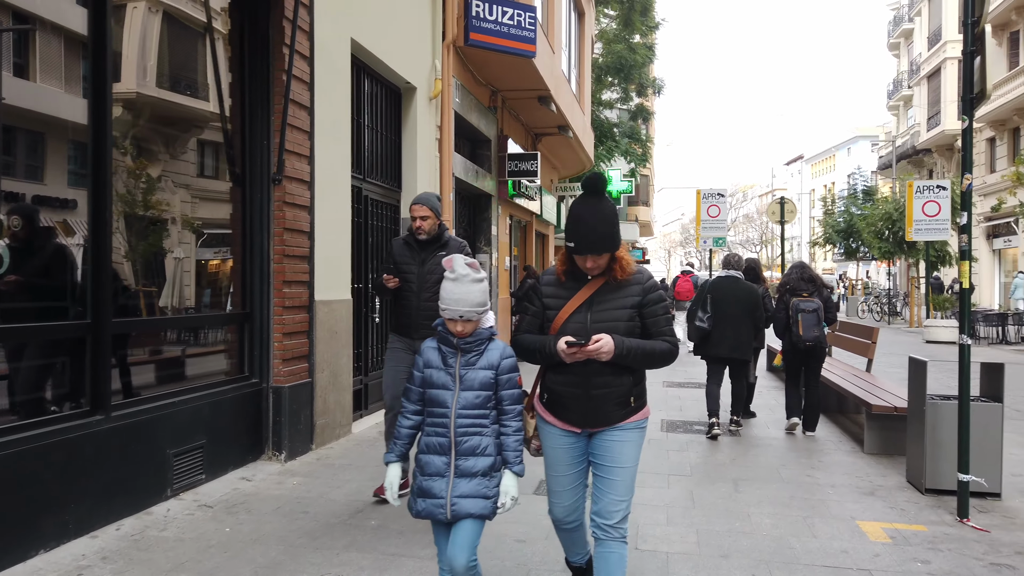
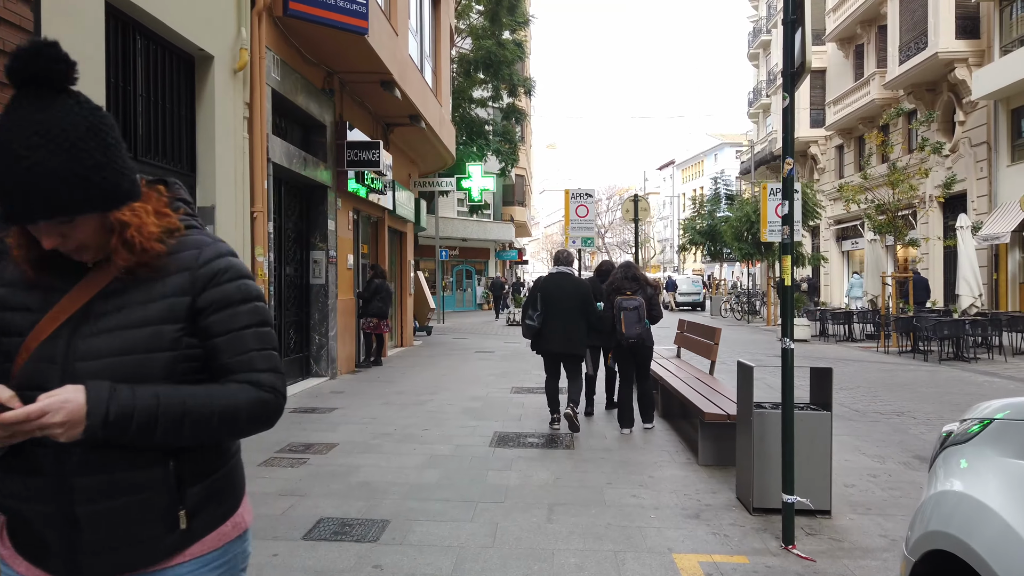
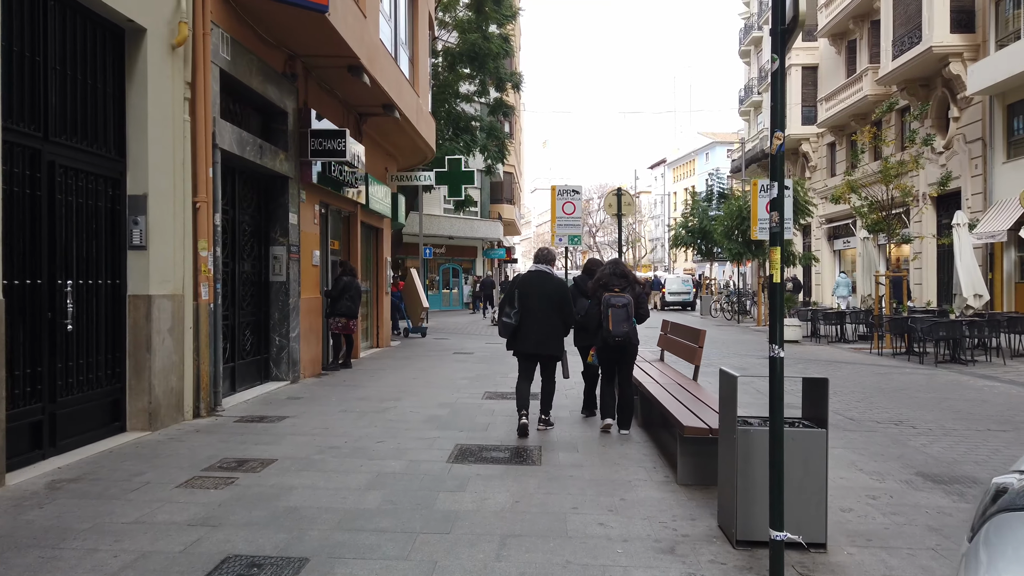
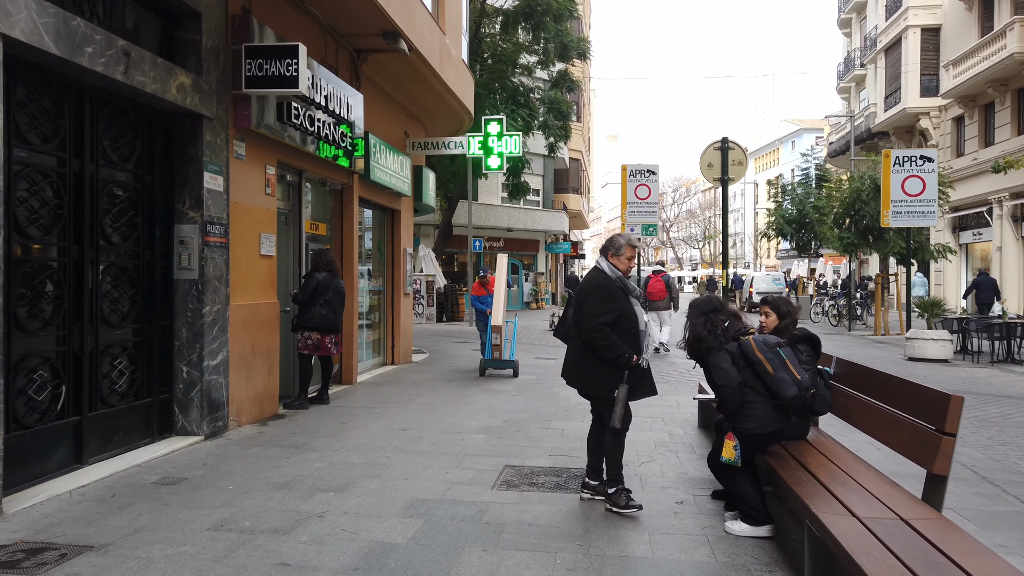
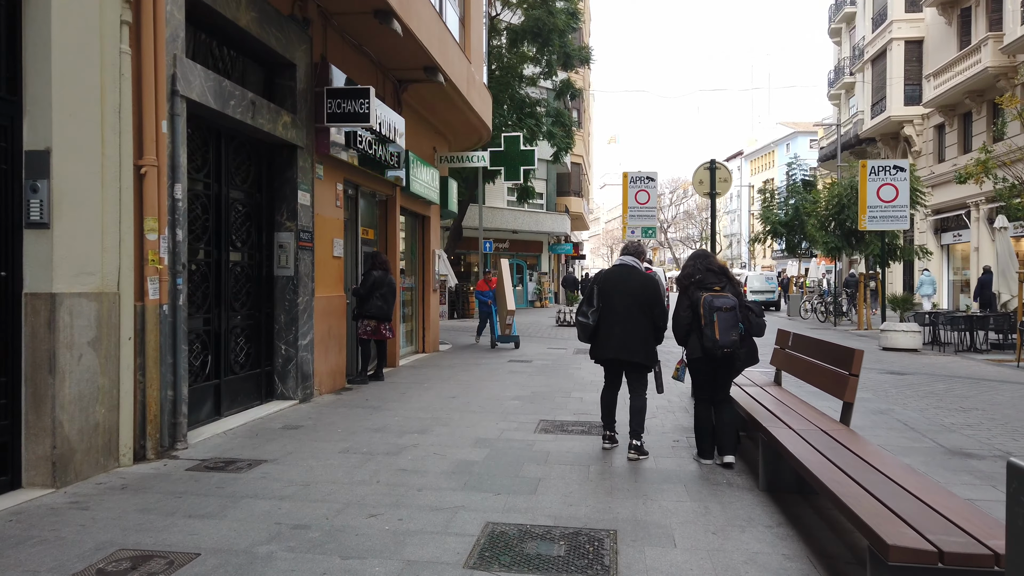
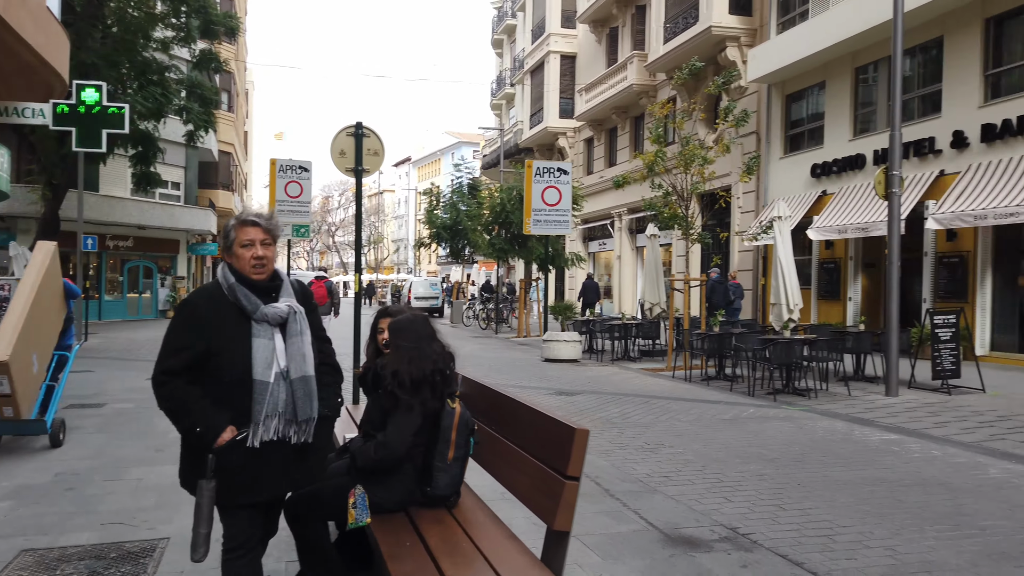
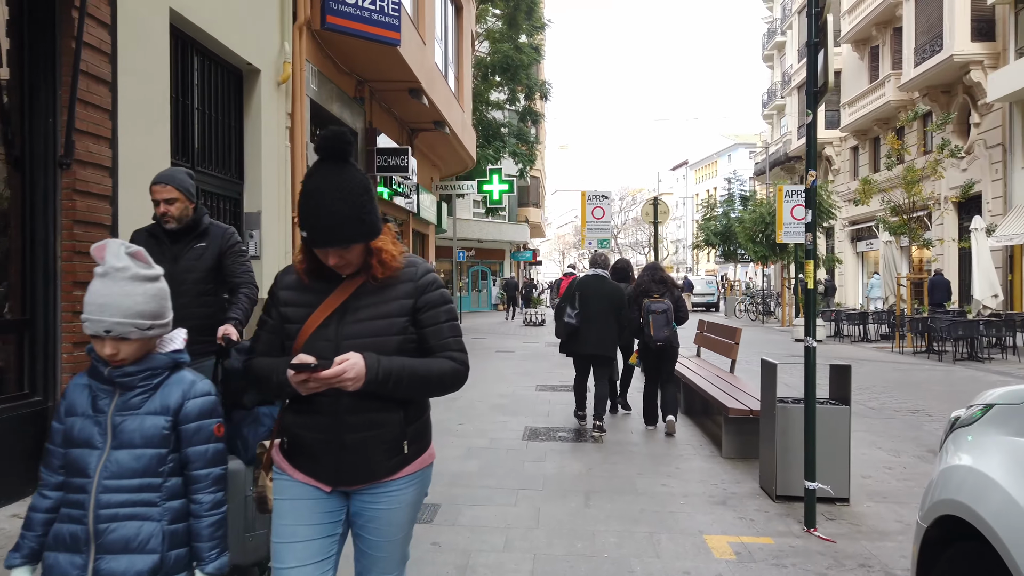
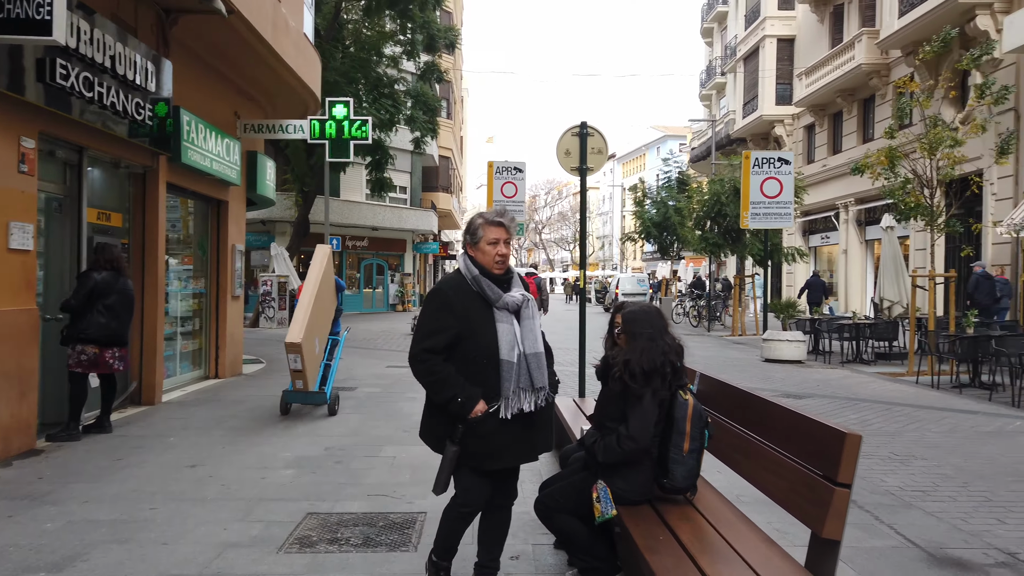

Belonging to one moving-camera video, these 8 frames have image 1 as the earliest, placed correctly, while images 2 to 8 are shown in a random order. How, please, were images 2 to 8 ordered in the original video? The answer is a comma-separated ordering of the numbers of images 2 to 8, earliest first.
7, 2, 3, 5, 4, 8, 6
